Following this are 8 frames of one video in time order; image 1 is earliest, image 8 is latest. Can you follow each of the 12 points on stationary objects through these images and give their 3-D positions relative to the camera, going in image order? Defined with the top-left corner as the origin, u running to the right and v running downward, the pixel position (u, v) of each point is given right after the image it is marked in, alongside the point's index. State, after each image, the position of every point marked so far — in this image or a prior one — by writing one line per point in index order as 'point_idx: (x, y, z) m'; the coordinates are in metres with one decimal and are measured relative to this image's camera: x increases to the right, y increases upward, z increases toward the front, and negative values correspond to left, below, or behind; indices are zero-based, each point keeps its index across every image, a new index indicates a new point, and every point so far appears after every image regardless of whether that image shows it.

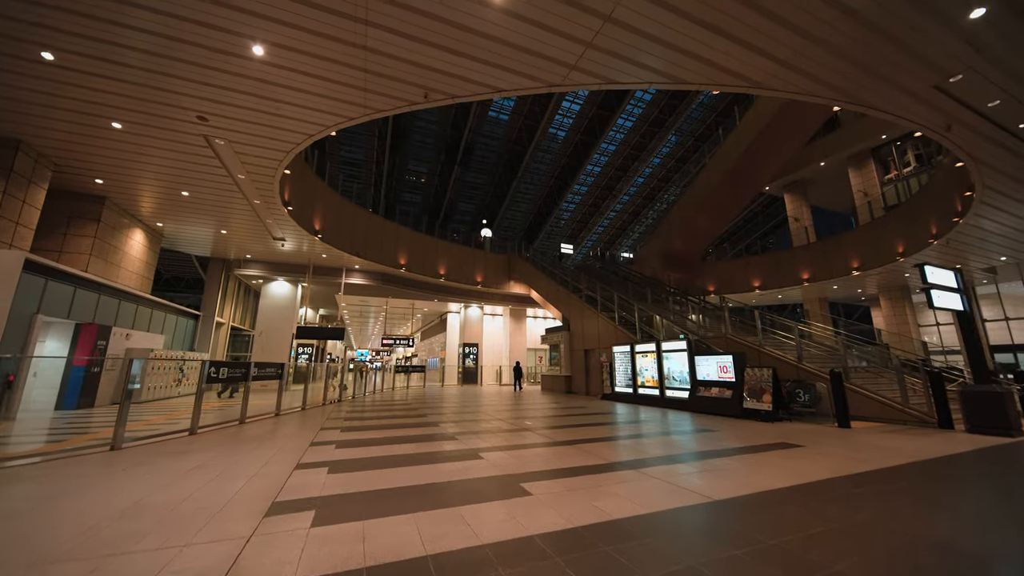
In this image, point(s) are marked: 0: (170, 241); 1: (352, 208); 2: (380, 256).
0: (-8.9, +1.2, +9.2) m
1: (-4.6, +2.3, +10.2) m
2: (-4.2, +1.0, +11.2) m
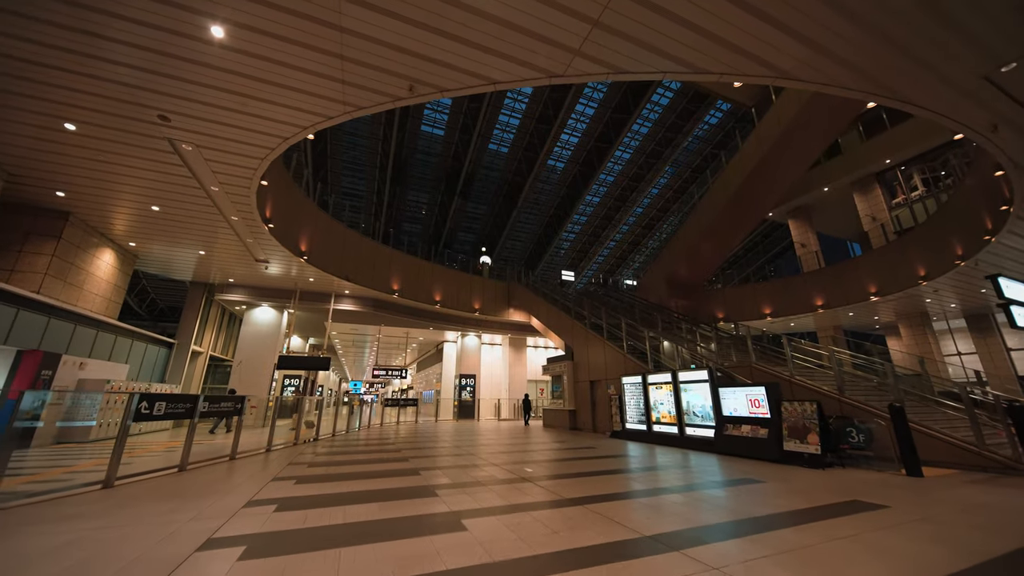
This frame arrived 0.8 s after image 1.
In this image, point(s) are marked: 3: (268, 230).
0: (-8.9, +0.6, +8.7) m
1: (-4.7, +1.6, +9.8) m
2: (-4.2, +0.2, +10.7) m
3: (-4.9, +1.2, +7.0) m
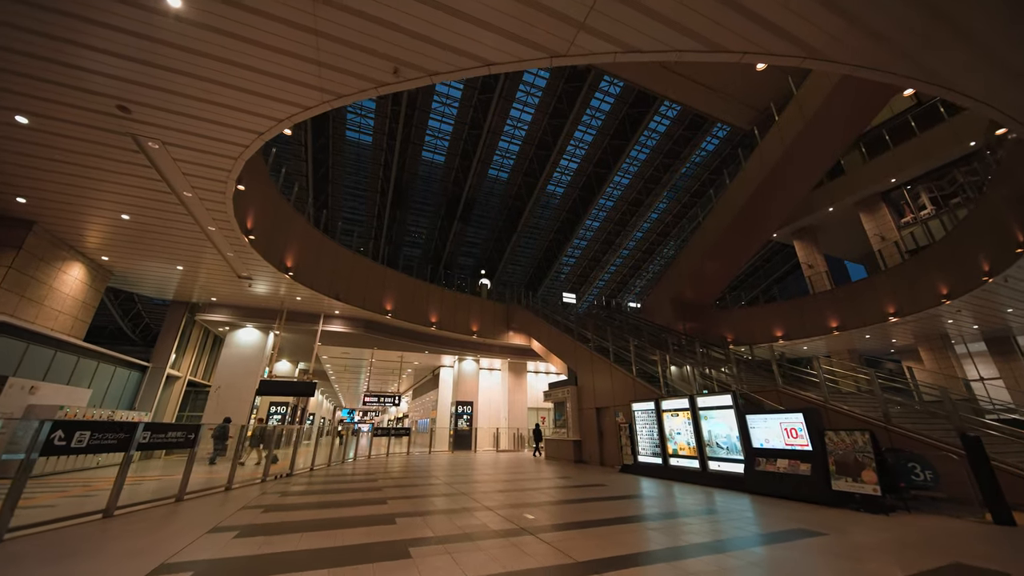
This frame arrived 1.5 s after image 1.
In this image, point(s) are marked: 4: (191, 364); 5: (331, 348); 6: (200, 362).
0: (-9.0, +0.2, +8.2) m
1: (-4.7, +1.1, +9.4) m
2: (-4.2, -0.3, +10.2) m
3: (-4.9, +0.9, +6.6) m
4: (-9.7, -2.3, +10.8) m
5: (-6.3, -2.1, +12.6) m
6: (-10.1, -2.3, +11.6) m
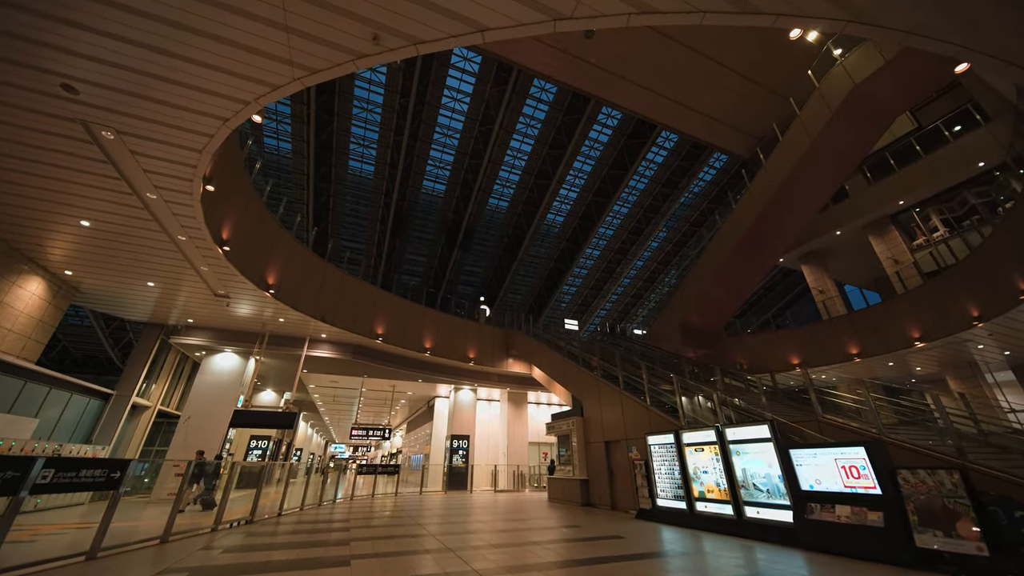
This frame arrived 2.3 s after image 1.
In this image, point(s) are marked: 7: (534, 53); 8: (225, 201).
0: (-9.0, -0.3, +7.7) m
1: (-4.7, +0.5, +8.9) m
2: (-4.2, -0.9, +9.6) m
3: (-4.9, +0.6, +6.1) m
4: (-9.8, -2.9, +10.0) m
5: (-6.3, -2.9, +11.8) m
6: (-10.1, -3.1, +10.8) m
7: (+0.9, +8.8, +13.7) m
8: (-4.6, +1.4, +5.7) m
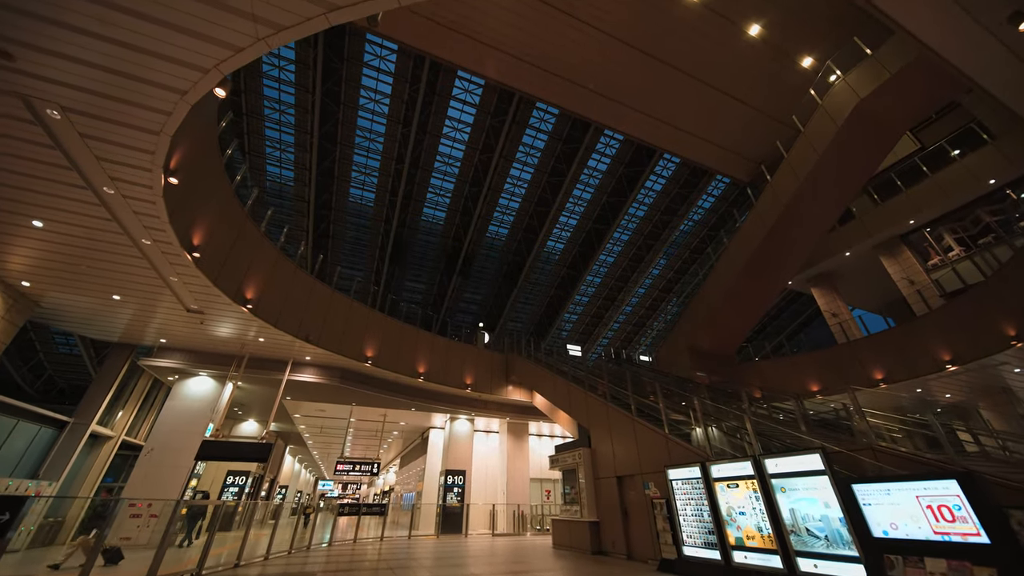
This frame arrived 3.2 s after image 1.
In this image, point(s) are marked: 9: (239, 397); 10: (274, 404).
0: (-9.0, -0.6, +7.1) m
1: (-4.7, +0.1, +8.4) m
2: (-4.2, -1.4, +8.9) m
3: (-4.9, +0.4, +5.6) m
4: (-9.8, -3.4, +9.2) m
5: (-6.3, -3.5, +11.0) m
6: (-10.1, -3.6, +9.9) m
7: (+0.9, +7.9, +13.9) m
8: (-4.6, +1.2, +5.3) m
9: (-8.3, -3.3, +10.8) m
10: (-6.6, -3.1, +9.8) m
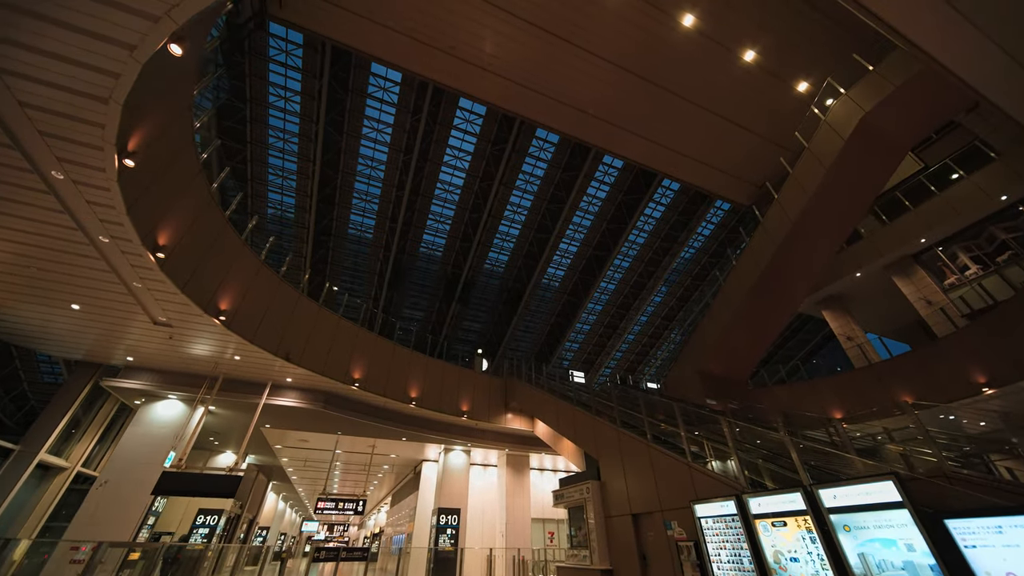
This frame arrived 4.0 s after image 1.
0: (-9.0, -0.8, +6.5) m
1: (-4.7, -0.2, +7.8) m
2: (-4.2, -1.8, +8.3) m
3: (-5.0, +0.3, +5.1) m
4: (-9.8, -3.8, +8.4) m
5: (-6.4, -4.1, +10.2) m
6: (-10.1, -4.1, +9.1) m
7: (+0.9, +7.1, +14.0) m
8: (-4.6, +1.1, +4.9) m
9: (-8.3, -3.8, +10.0) m
10: (-6.6, -3.6, +9.0) m
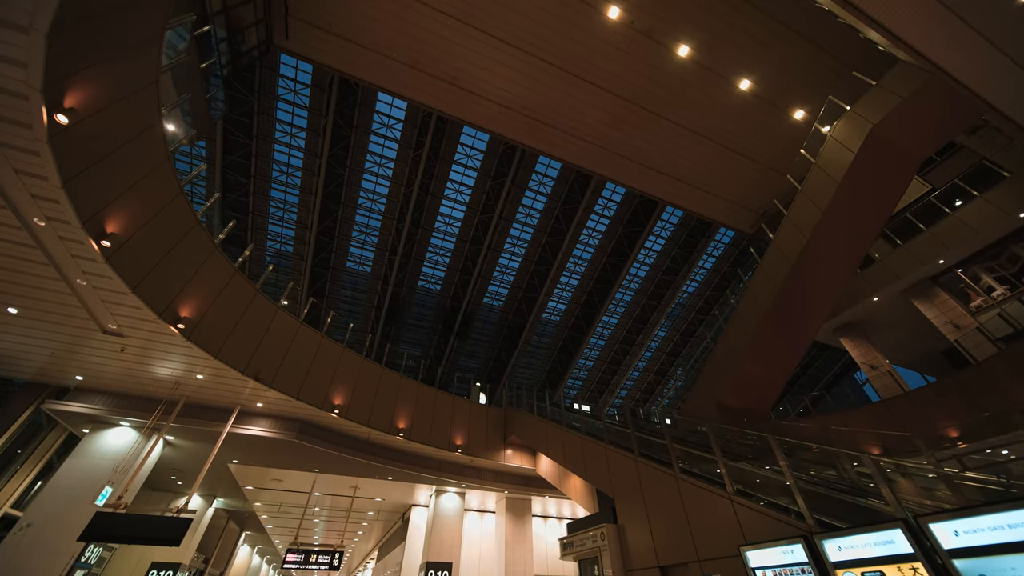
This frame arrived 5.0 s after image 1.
0: (-9.0, -1.0, +5.8) m
1: (-4.7, -0.5, +7.2) m
2: (-4.2, -2.1, +7.4) m
3: (-5.0, +0.3, +4.5) m
4: (-9.8, -4.2, +7.4) m
5: (-6.4, -4.6, +9.1) m
6: (-10.1, -4.5, +8.0) m
7: (+0.9, +6.1, +14.1) m
8: (-4.7, +1.2, +4.4) m
9: (-8.3, -4.3, +8.9) m
10: (-6.6, -4.0, +7.9) m
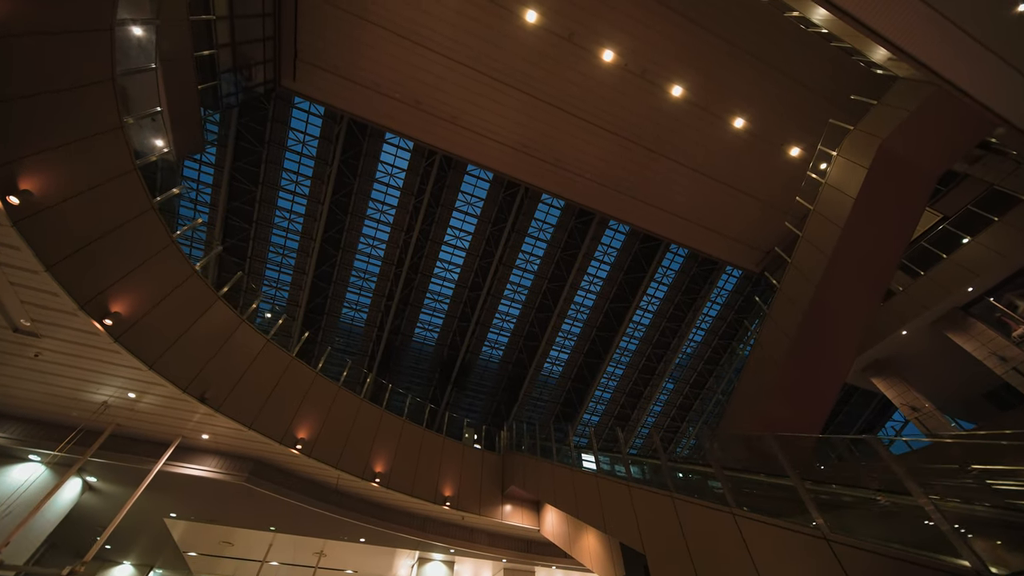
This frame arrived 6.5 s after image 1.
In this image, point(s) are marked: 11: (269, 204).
0: (-9.0, -1.0, +4.9) m
1: (-4.8, -0.7, +6.3) m
2: (-4.3, -2.4, +6.3) m
3: (-5.0, +0.5, +3.8) m
4: (-9.8, -4.4, +5.9) m
5: (-6.4, -5.1, +7.5) m
6: (-10.1, -4.8, +6.5) m
7: (+0.9, +4.7, +14.1) m
8: (-4.7, +1.4, +3.8) m
9: (-8.3, -4.8, +7.4) m
10: (-6.6, -4.3, +6.5) m
11: (-13.0, +4.8, +19.2) m
